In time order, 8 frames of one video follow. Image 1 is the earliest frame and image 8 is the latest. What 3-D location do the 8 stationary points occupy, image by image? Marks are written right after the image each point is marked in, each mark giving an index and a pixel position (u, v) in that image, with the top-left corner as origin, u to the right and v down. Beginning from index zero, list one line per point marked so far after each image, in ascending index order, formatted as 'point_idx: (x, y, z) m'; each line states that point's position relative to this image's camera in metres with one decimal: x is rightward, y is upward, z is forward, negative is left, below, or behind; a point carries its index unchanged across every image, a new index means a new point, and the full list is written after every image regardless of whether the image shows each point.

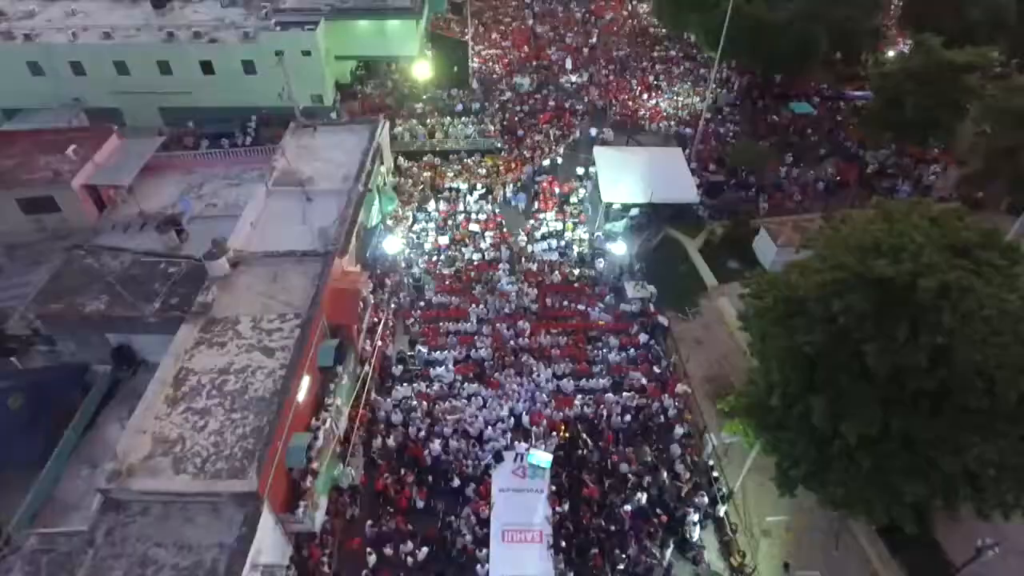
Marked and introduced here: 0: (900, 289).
0: (+8.9, -0.1, +14.4) m
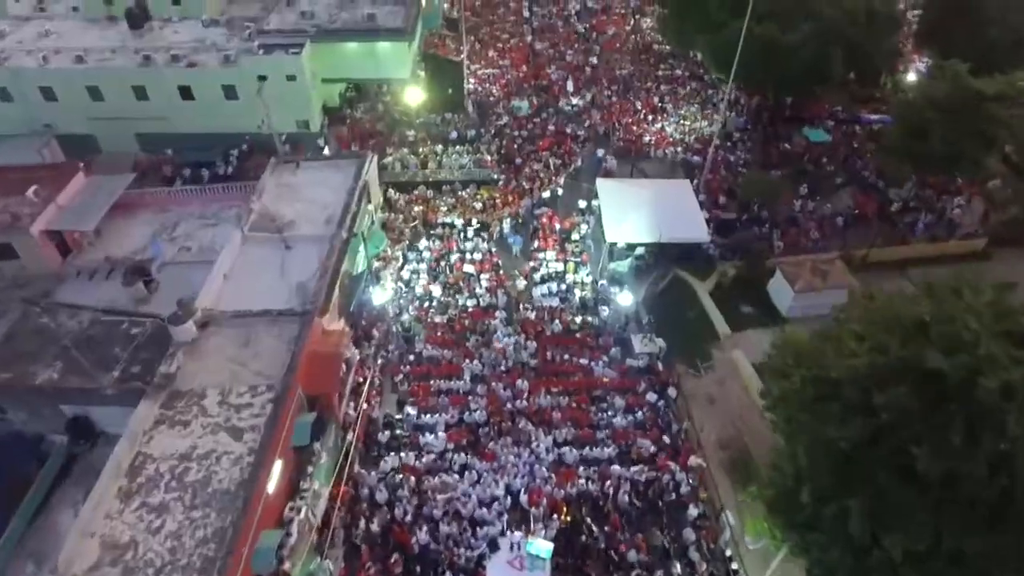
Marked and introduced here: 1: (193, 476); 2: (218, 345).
0: (+8.8, -1.9, +12.6) m
1: (-7.8, -4.6, +15.3) m
2: (-8.5, -1.7, +18.3) m
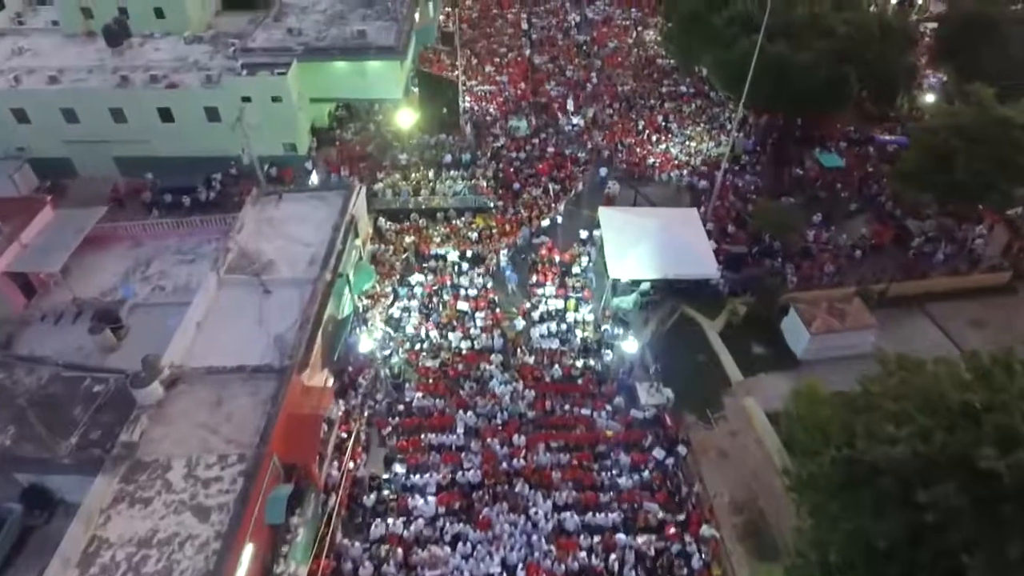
0: (+8.7, -3.4, +11.0) m
1: (-7.9, -6.1, +13.8) m
2: (-8.6, -3.2, +16.7) m
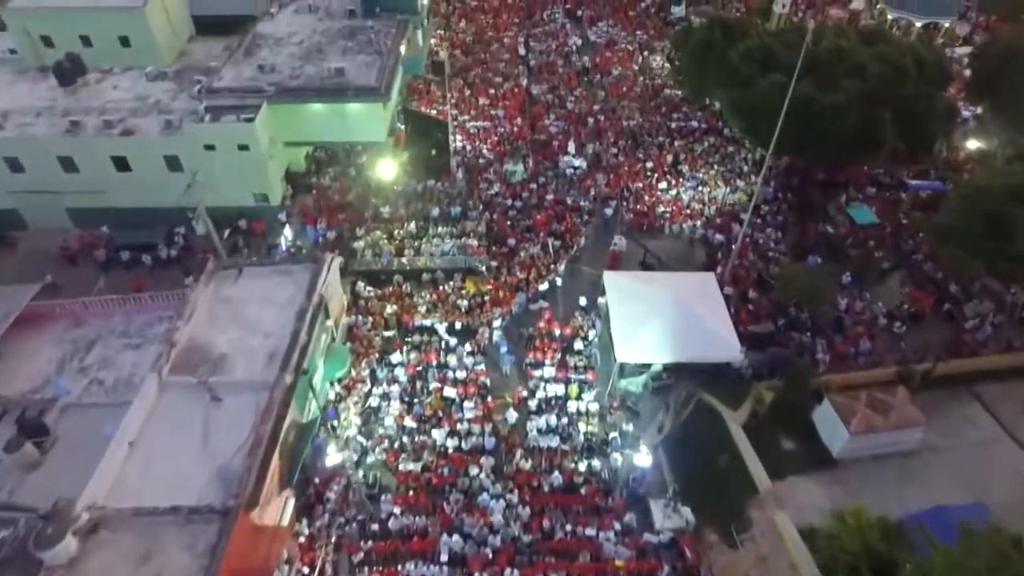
0: (+8.5, -6.3, +8.0) m
1: (-8.1, -8.9, +10.8) m
2: (-8.9, -6.0, +13.8) m
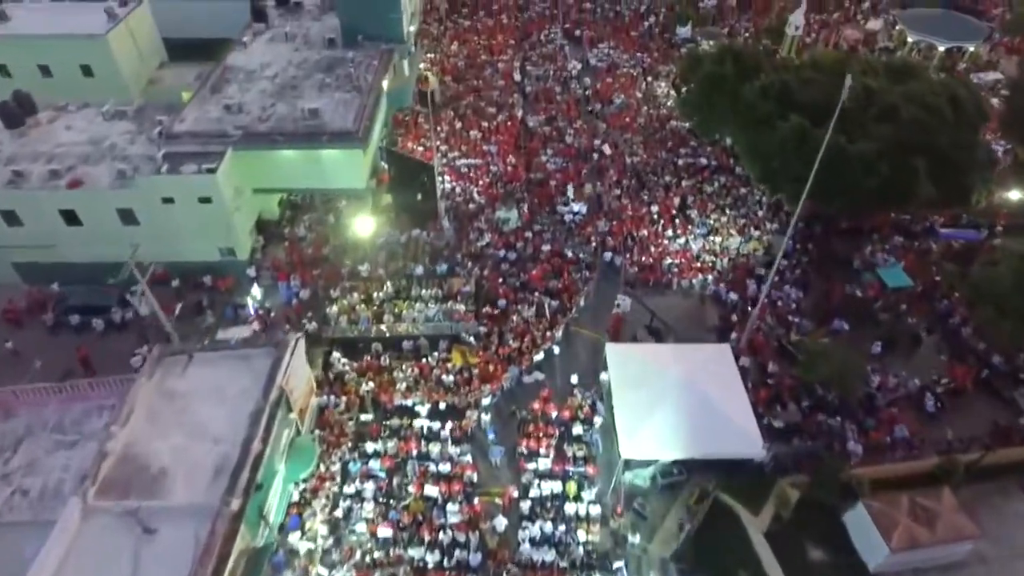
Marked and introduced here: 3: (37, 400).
0: (+8.2, -8.8, +5.5) m
1: (-8.4, -11.4, +8.2) m
2: (-9.1, -8.5, +11.2) m
3: (-13.9, -3.3, +18.4) m
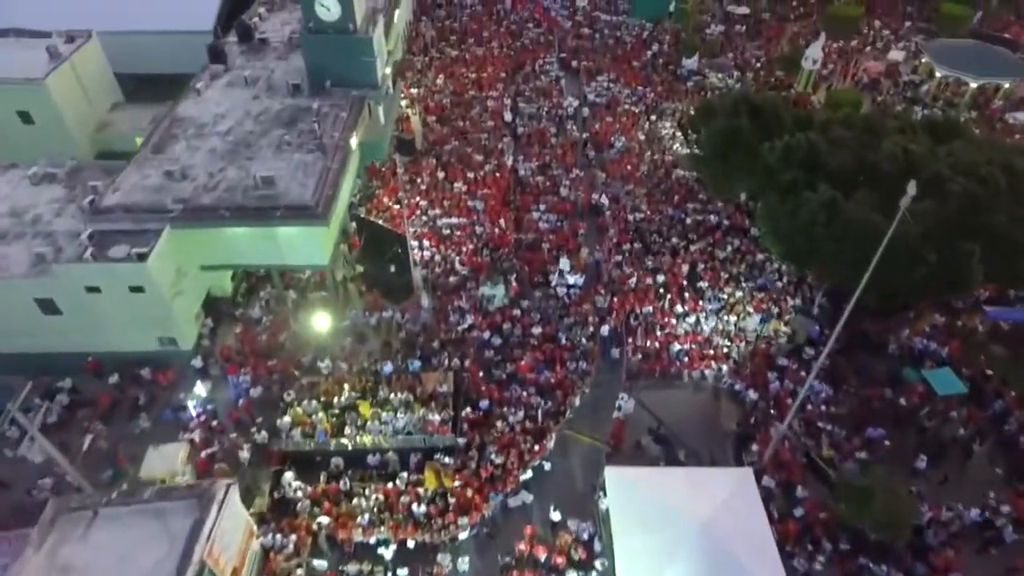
0: (+7.7, -12.0, +2.1) m
1: (-8.9, -14.7, +4.9) m
2: (-9.6, -11.8, +7.8) m
3: (-14.4, -6.5, +15.1) m
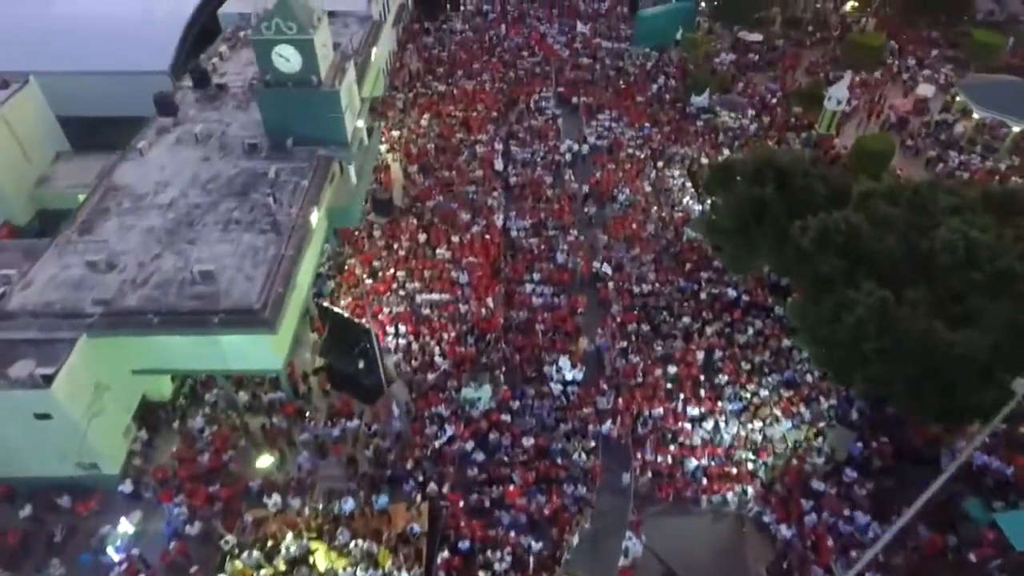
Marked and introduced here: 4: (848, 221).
0: (+7.3, -15.3, -1.3) m
1: (-9.3, -18.0, +1.5) m
2: (-10.0, -15.1, +4.4) m
3: (-14.8, -9.8, +11.7) m
4: (+10.2, +2.0, +19.0) m
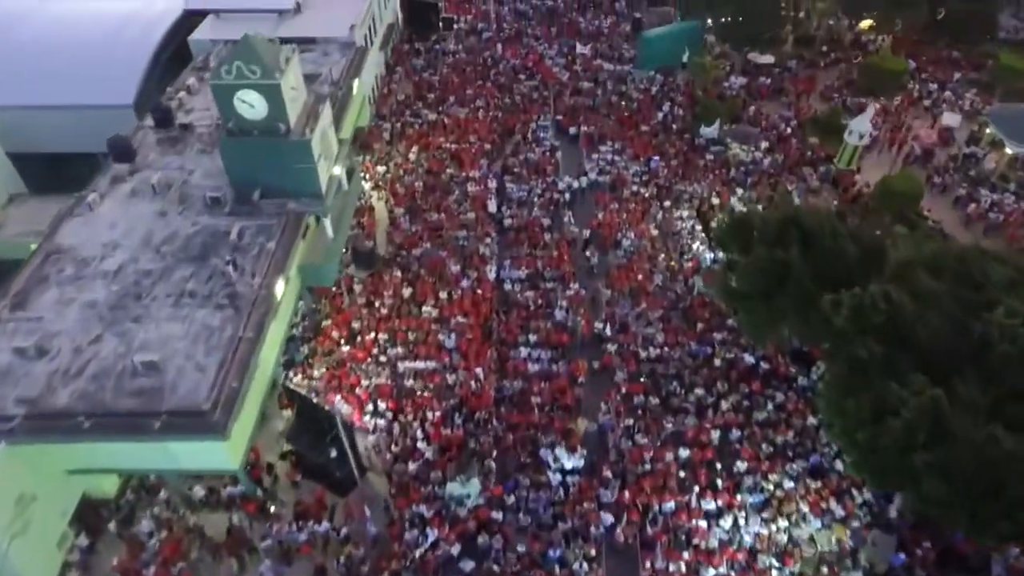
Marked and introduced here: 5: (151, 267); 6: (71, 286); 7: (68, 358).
0: (+7.1, -17.6, -3.7) m
1: (-9.5, -20.3, -0.9) m
2: (-10.2, -17.4, +2.0) m
3: (-15.0, -12.1, +9.3) m
4: (+9.9, -0.3, +16.6) m
5: (-10.7, +0.6, +18.6) m
6: (-12.7, +0.1, +18.2) m
7: (-11.4, -1.8, +16.2) m
